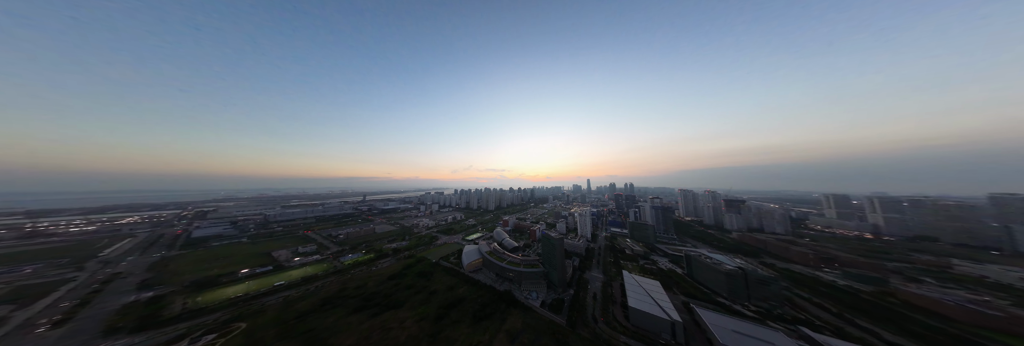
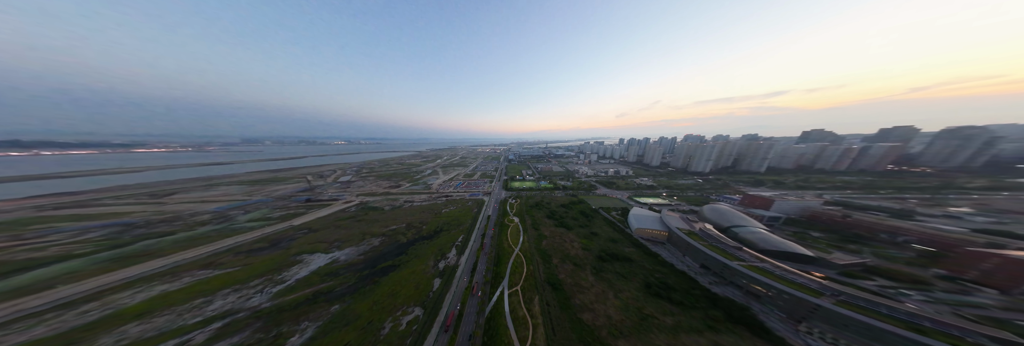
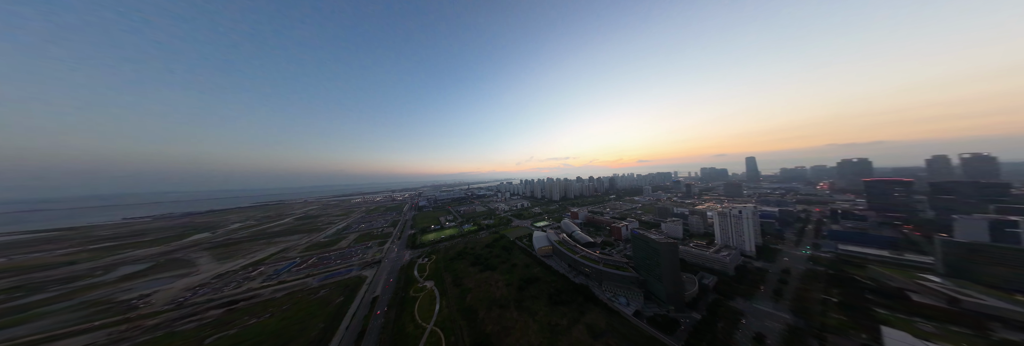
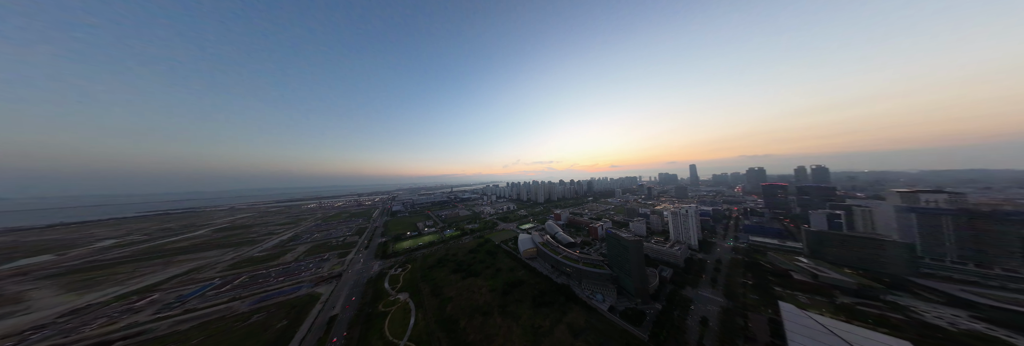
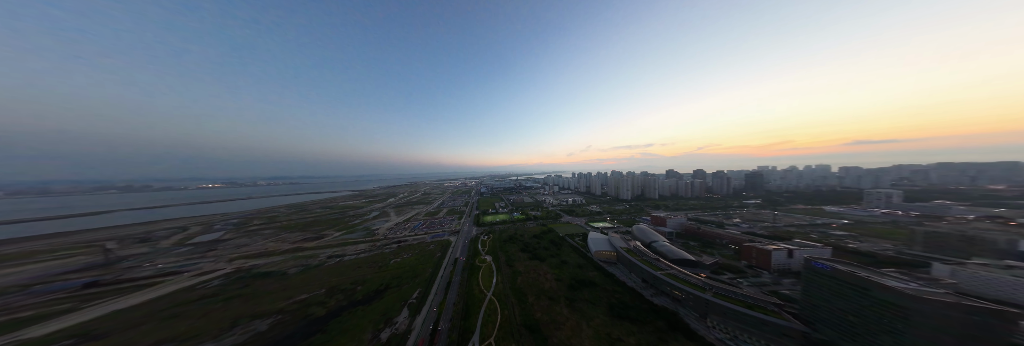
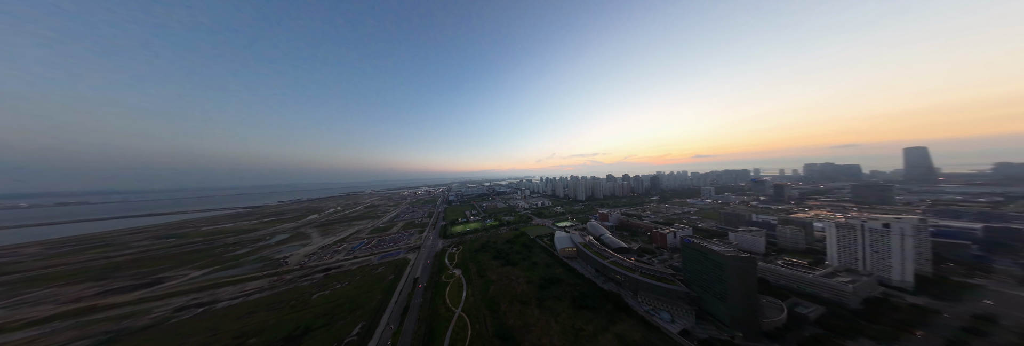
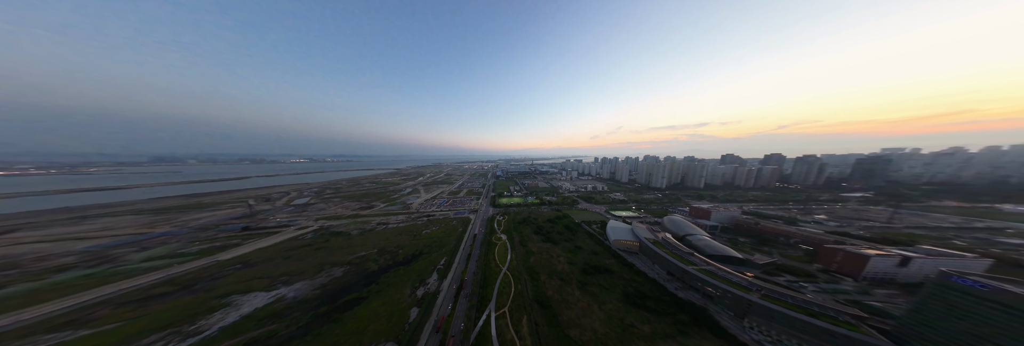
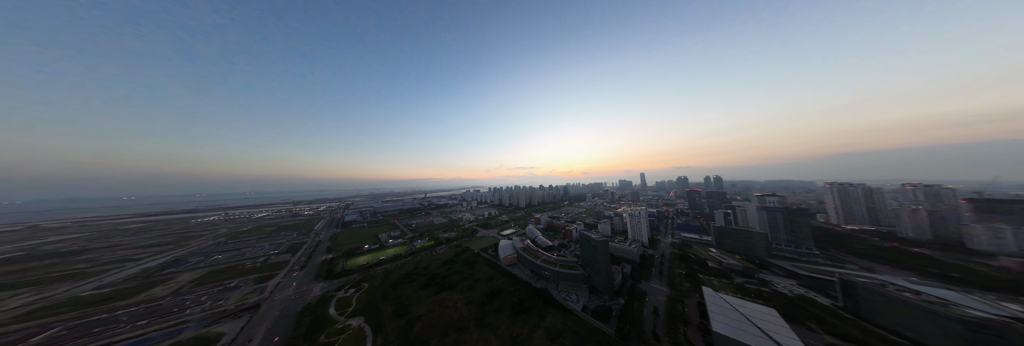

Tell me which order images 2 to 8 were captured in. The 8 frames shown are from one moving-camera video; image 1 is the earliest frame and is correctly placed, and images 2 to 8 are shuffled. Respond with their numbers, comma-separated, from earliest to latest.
8, 4, 3, 6, 5, 7, 2
